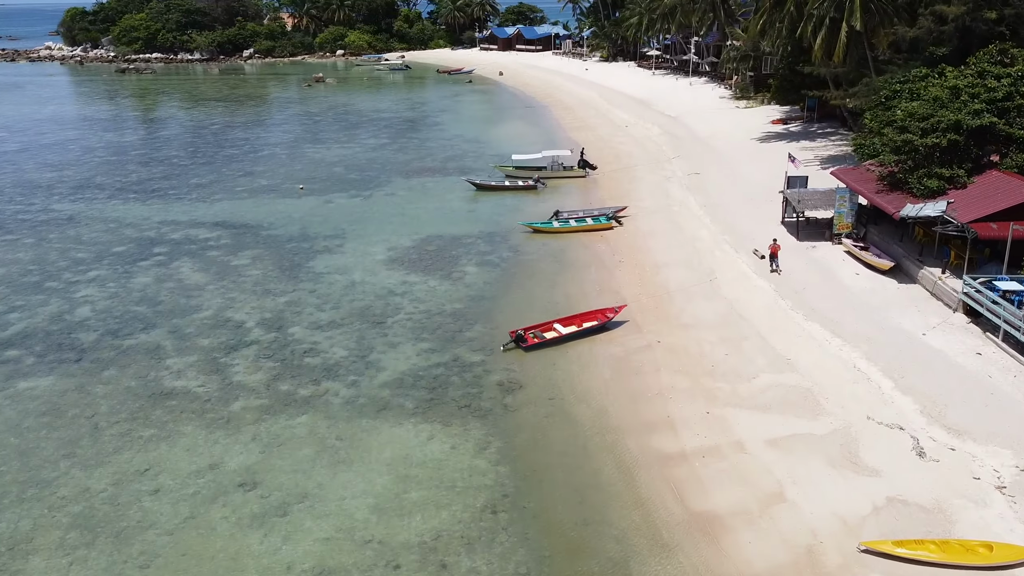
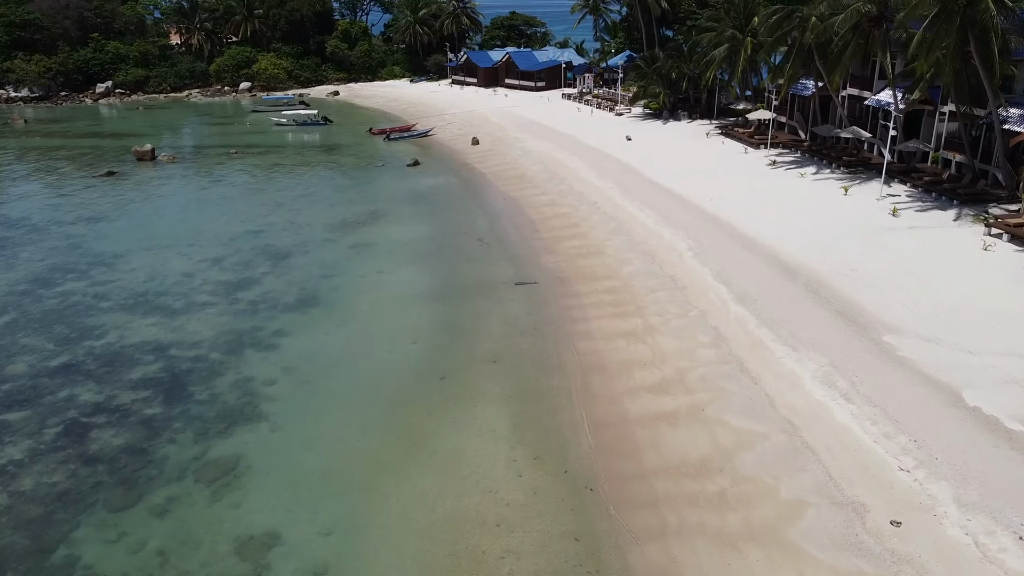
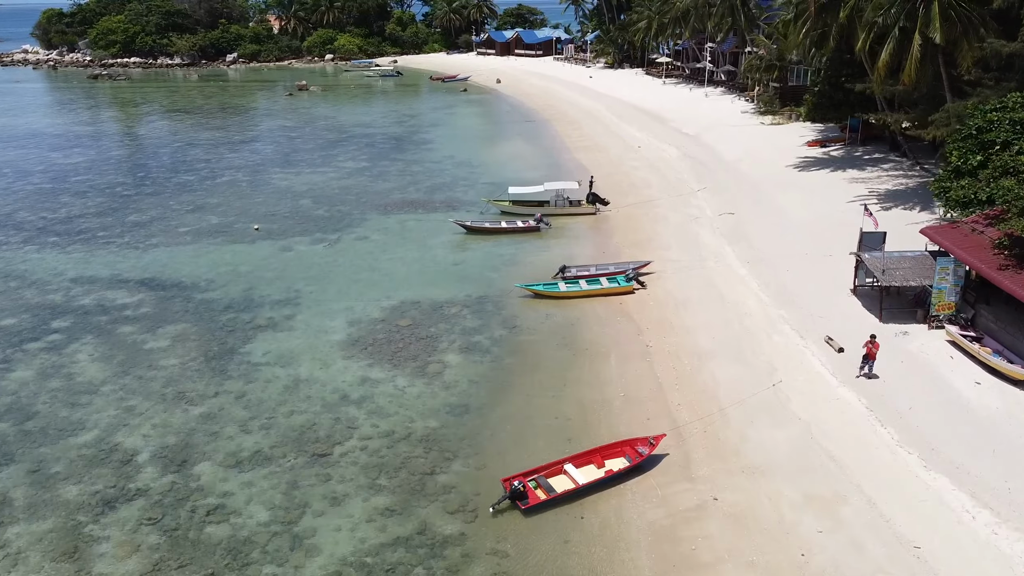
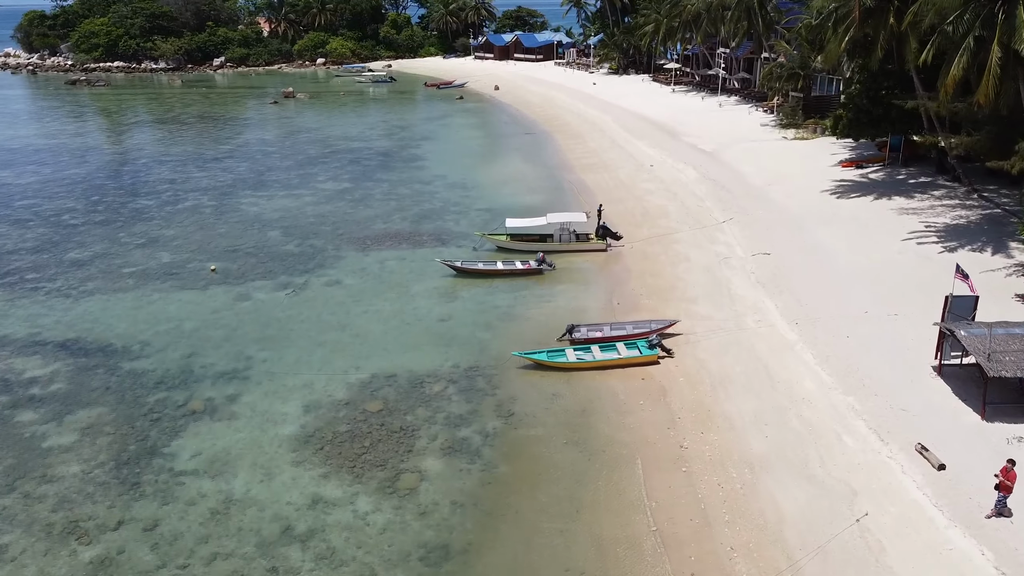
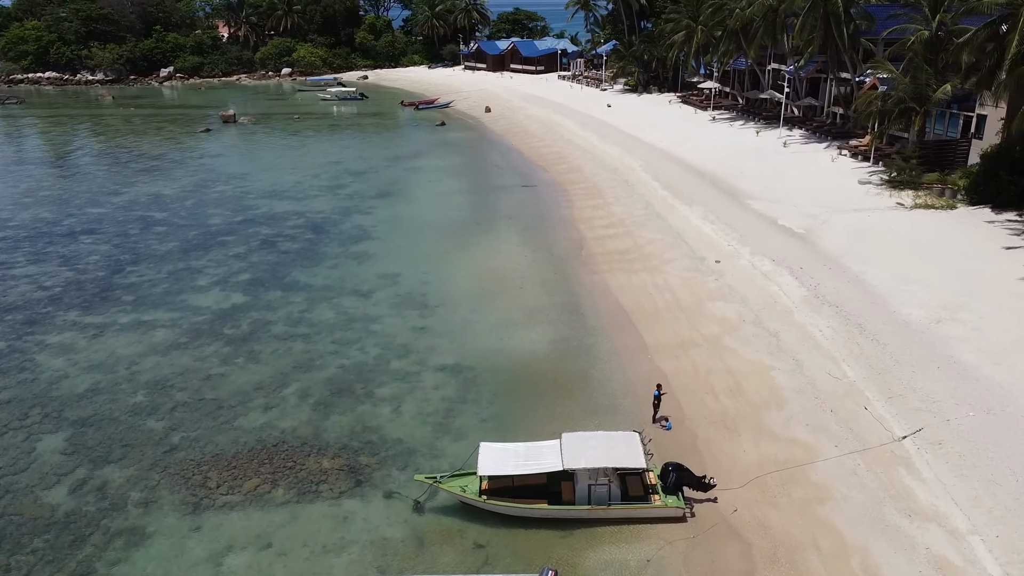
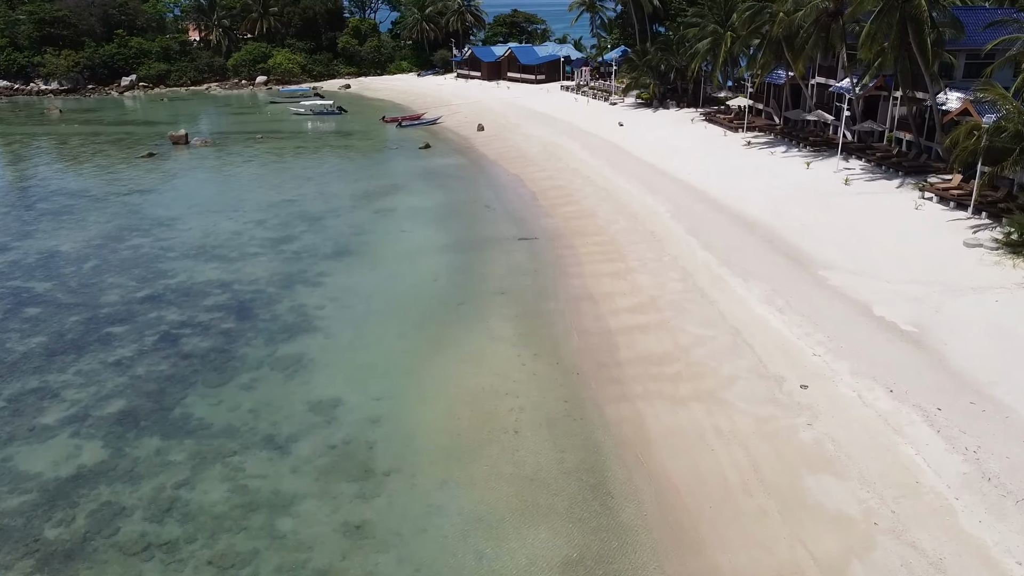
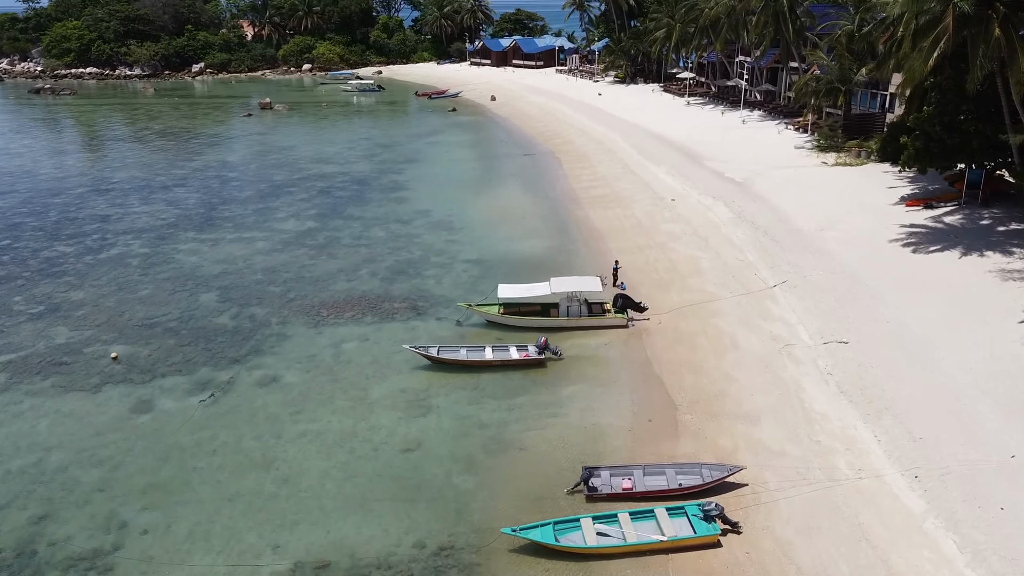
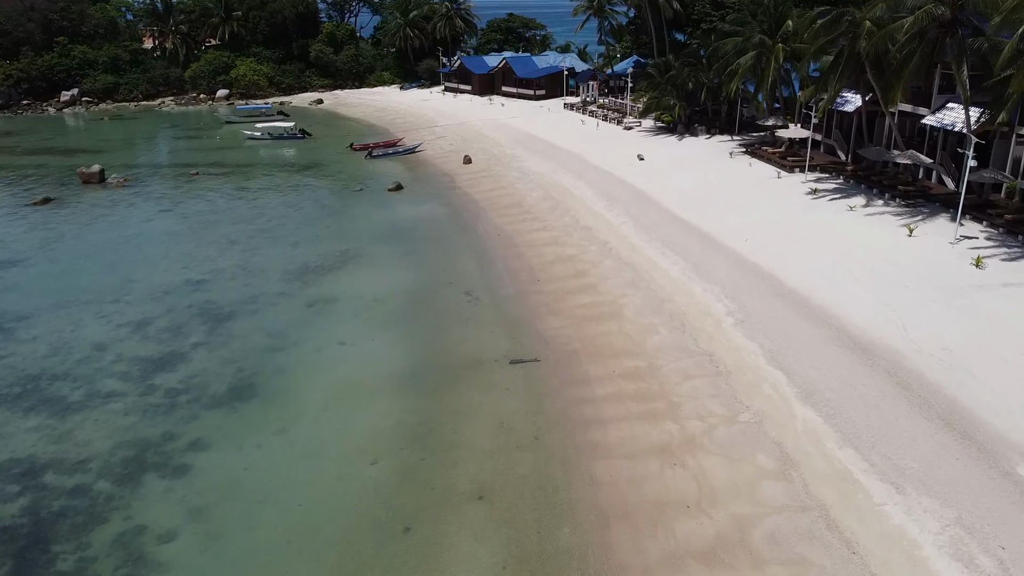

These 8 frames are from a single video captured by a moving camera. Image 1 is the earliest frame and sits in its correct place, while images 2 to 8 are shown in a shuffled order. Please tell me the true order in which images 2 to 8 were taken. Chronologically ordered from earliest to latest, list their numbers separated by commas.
3, 4, 7, 5, 6, 2, 8
